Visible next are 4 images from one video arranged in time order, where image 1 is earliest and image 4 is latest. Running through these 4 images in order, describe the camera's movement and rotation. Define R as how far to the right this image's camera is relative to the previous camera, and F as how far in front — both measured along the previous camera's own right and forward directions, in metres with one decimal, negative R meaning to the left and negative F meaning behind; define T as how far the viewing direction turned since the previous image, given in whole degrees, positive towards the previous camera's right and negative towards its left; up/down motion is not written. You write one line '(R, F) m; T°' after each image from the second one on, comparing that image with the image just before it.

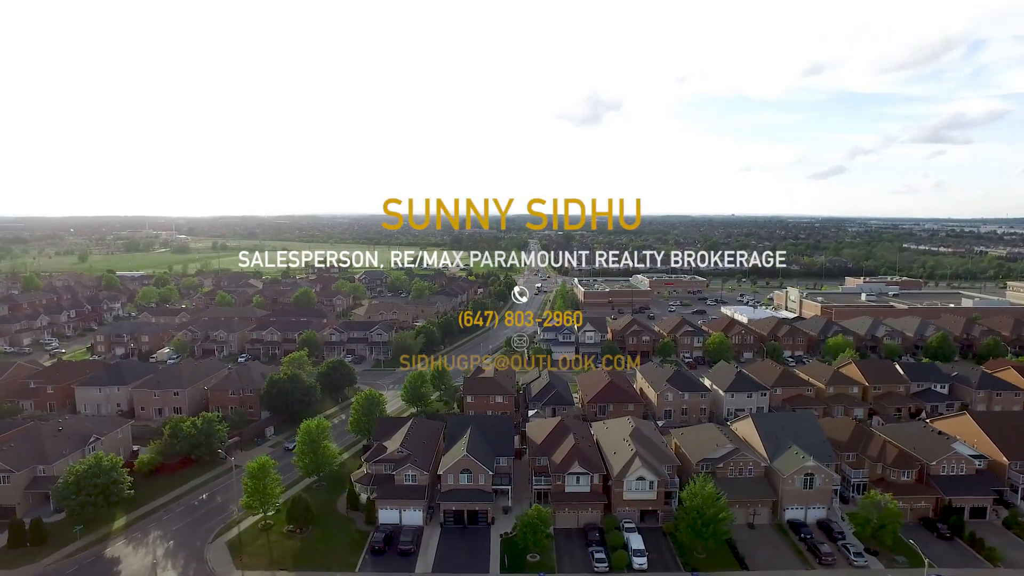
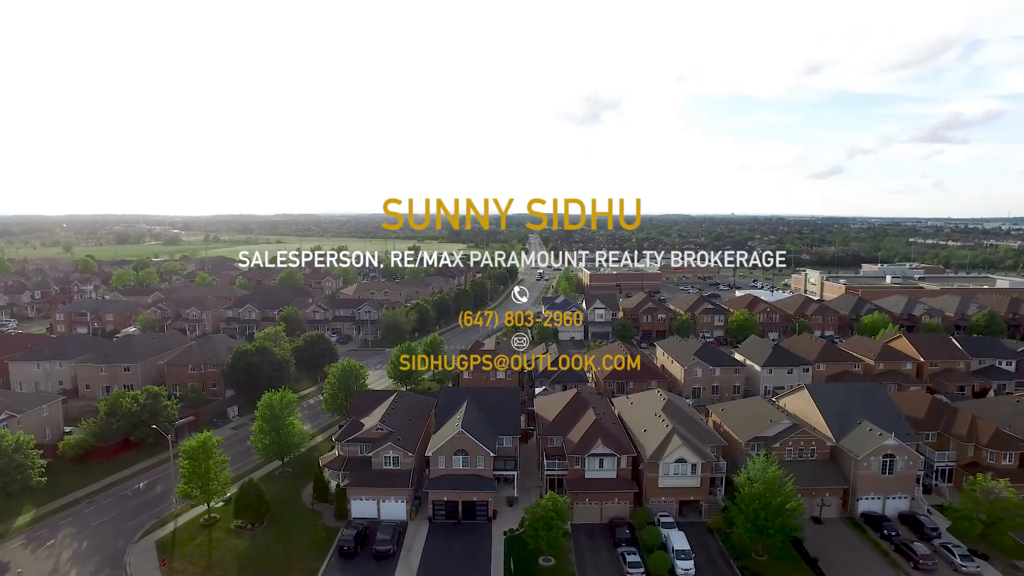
(-0.4, +9.1) m; 0°
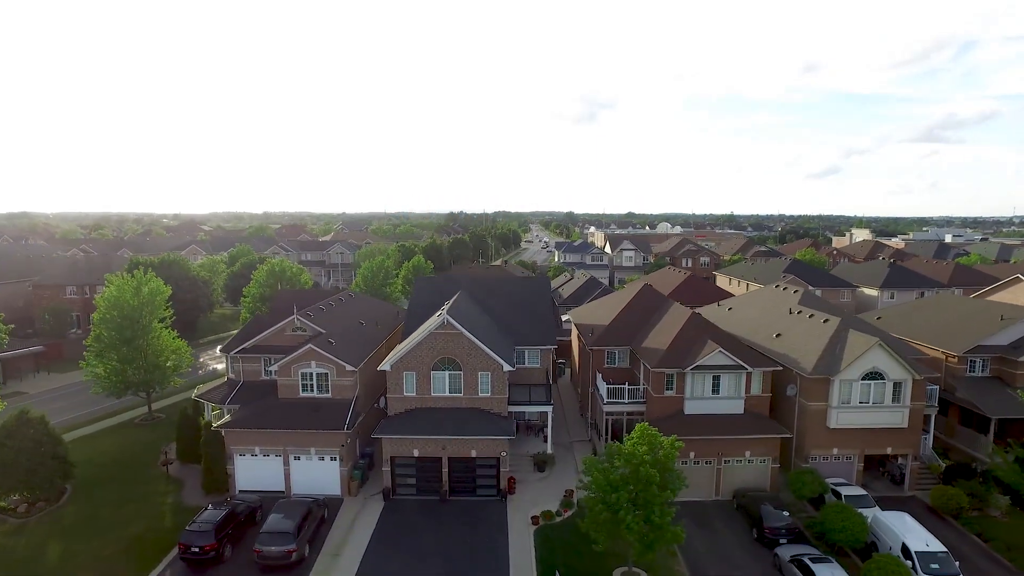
(-1.1, +17.4) m; 0°
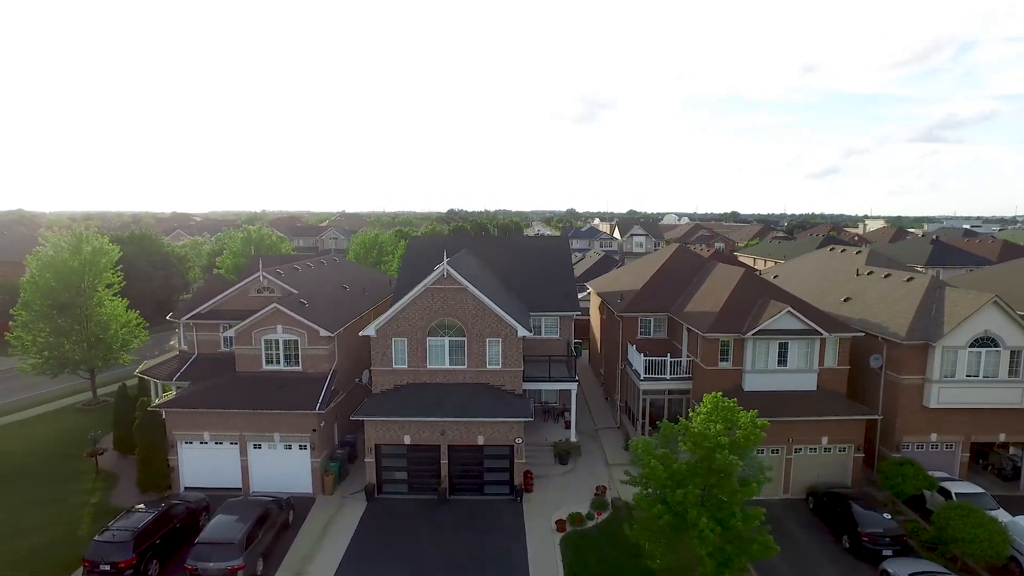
(-0.4, +3.9) m; 0°
